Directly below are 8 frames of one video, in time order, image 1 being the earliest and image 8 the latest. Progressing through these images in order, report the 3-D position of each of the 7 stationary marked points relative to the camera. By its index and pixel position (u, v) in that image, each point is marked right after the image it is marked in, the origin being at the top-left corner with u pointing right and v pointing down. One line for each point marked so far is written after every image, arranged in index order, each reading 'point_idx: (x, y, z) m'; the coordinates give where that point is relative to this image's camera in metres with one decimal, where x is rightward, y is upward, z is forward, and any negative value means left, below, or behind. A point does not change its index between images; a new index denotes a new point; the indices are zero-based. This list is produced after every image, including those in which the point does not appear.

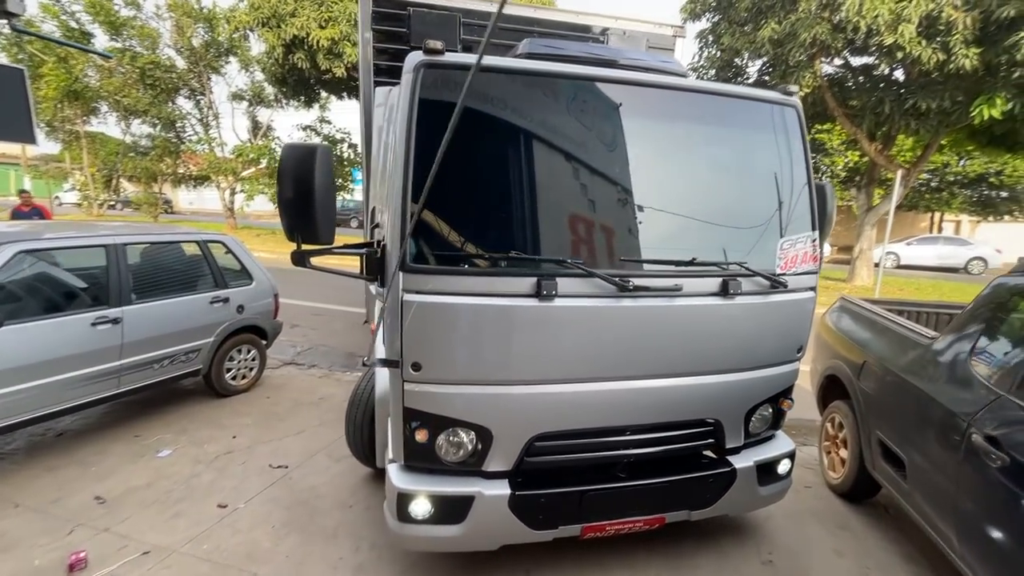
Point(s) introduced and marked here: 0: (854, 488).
0: (+2.2, -1.3, +3.1) m
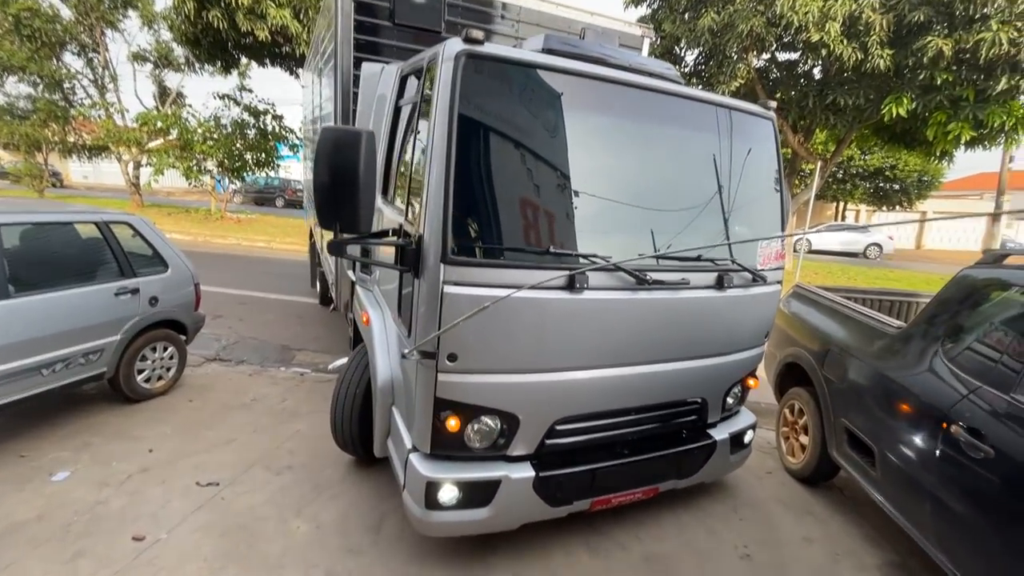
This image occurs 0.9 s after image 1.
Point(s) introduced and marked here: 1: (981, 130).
0: (+2.0, -1.2, +3.2) m
1: (+9.7, +3.2, +9.9) m
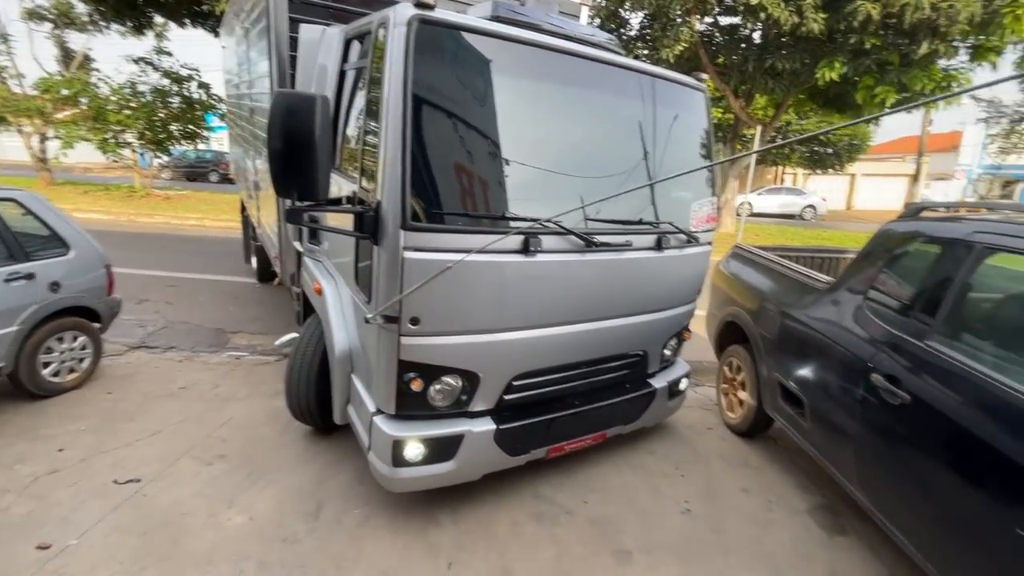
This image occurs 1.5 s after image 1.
0: (+1.6, -1.0, +3.3) m
1: (+8.5, +4.2, +10.4) m
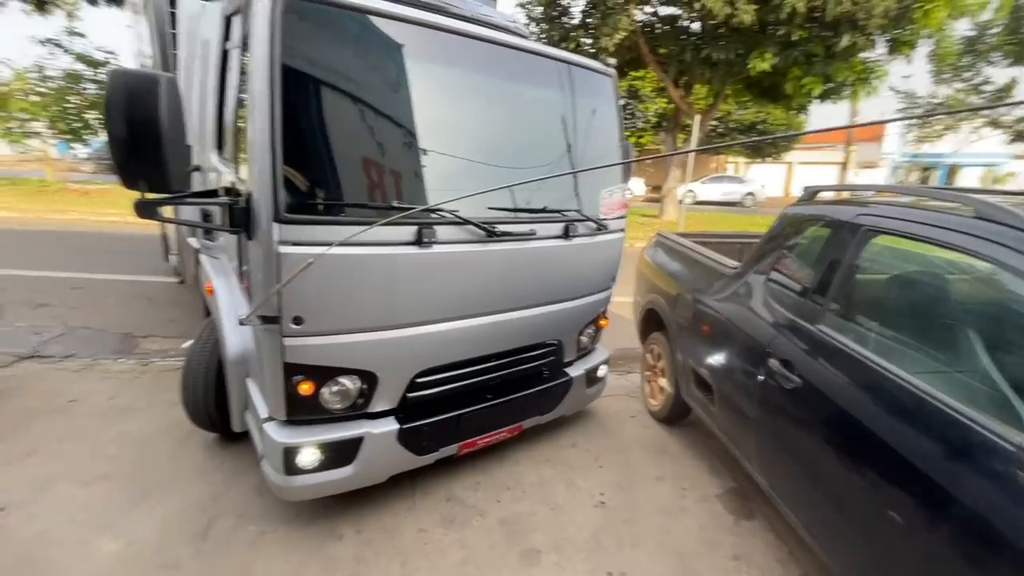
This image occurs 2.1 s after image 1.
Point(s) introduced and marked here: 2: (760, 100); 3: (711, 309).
0: (+1.1, -0.9, +3.3) m
1: (+7.2, +4.6, +10.9) m
2: (+7.0, +5.4, +13.7) m
3: (+1.2, -0.1, +2.8) m
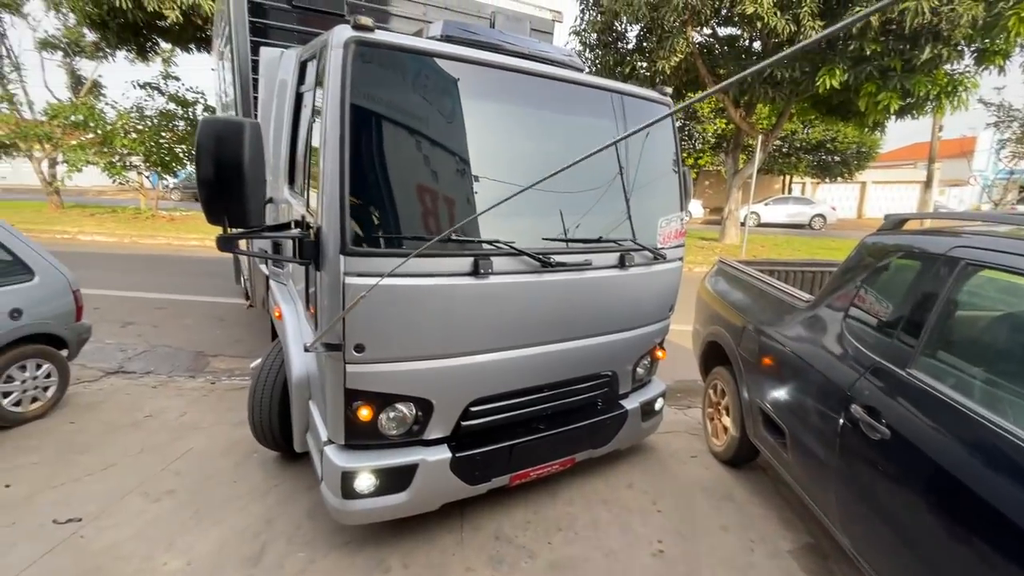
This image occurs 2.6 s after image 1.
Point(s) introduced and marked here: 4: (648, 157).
0: (+1.4, -1.1, +3.1) m
1: (+8.4, +4.0, +10.2) m
2: (+8.5, +4.6, +13.0) m
3: (+1.4, -0.3, +2.6) m
4: (+0.9, +0.9, +3.1) m
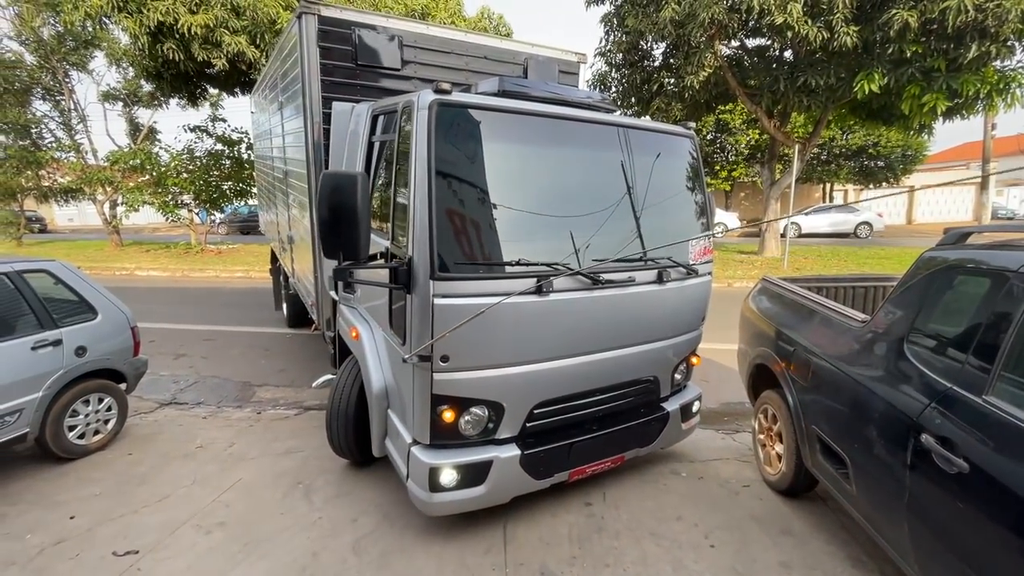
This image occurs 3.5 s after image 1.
0: (+1.7, -1.2, +2.9) m
1: (+9.0, +3.8, +9.7) m
2: (+9.3, +4.3, +12.5) m
3: (+1.6, -0.4, +2.4) m
4: (+1.1, +0.7, +3.0) m
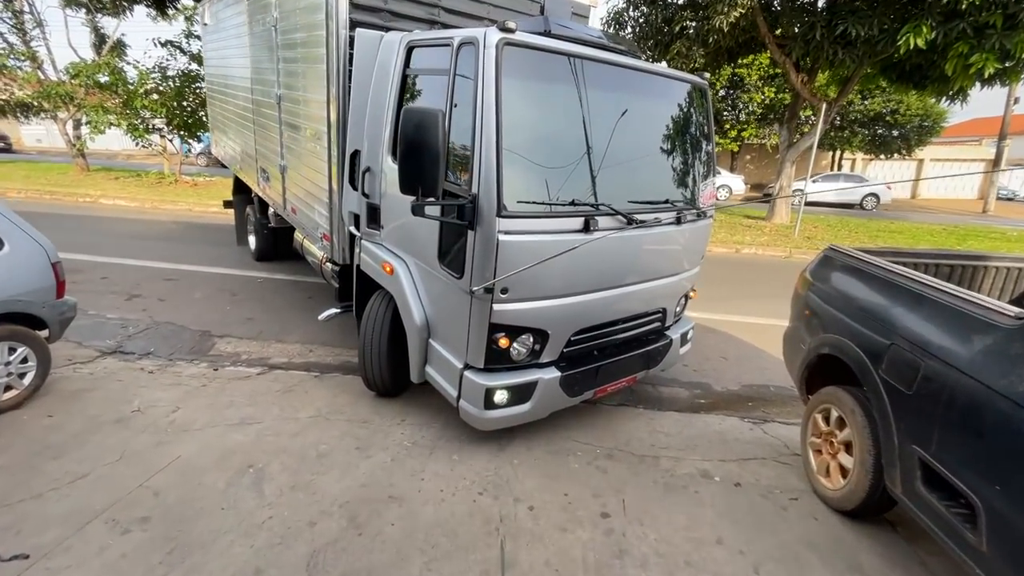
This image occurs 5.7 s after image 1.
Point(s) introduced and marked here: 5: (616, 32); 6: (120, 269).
0: (+1.7, -1.1, +2.3) m
1: (+9.1, +4.2, +8.8) m
2: (+9.4, +4.9, +11.6) m
3: (+1.7, -0.3, +1.8) m
4: (+1.2, +0.9, +2.3) m
5: (+2.6, +6.4, +11.9) m
6: (-5.4, +0.3, +6.7) m
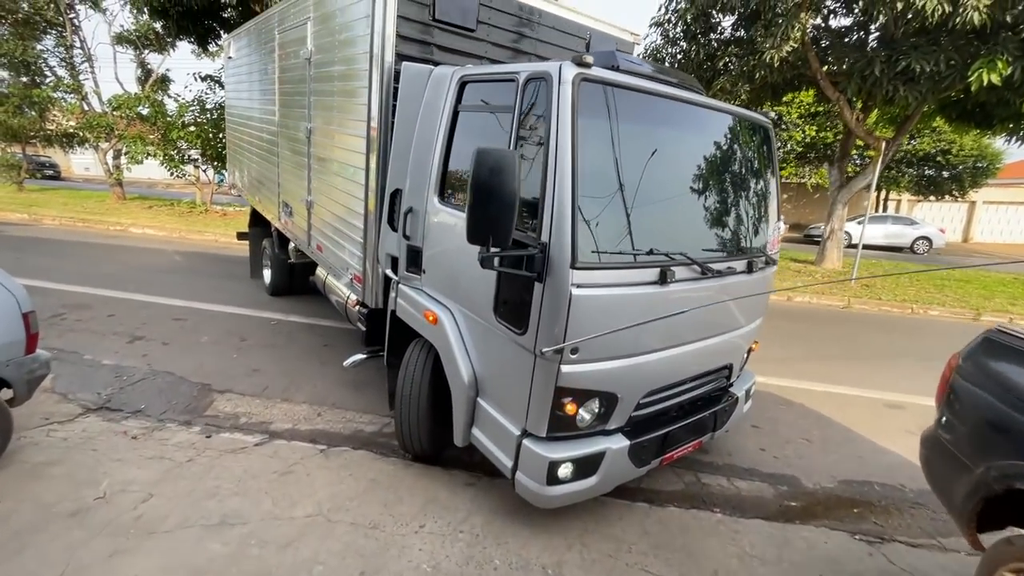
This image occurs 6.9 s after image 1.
0: (+1.9, -1.5, +1.5) m
1: (+9.8, +3.1, +8.0) m
2: (+10.2, +3.7, +10.8) m
3: (+1.9, -0.7, +1.0) m
4: (+1.5, +0.5, +1.6) m
5: (+3.5, +5.3, +11.4) m
6: (-5.0, -0.2, +6.2) m
